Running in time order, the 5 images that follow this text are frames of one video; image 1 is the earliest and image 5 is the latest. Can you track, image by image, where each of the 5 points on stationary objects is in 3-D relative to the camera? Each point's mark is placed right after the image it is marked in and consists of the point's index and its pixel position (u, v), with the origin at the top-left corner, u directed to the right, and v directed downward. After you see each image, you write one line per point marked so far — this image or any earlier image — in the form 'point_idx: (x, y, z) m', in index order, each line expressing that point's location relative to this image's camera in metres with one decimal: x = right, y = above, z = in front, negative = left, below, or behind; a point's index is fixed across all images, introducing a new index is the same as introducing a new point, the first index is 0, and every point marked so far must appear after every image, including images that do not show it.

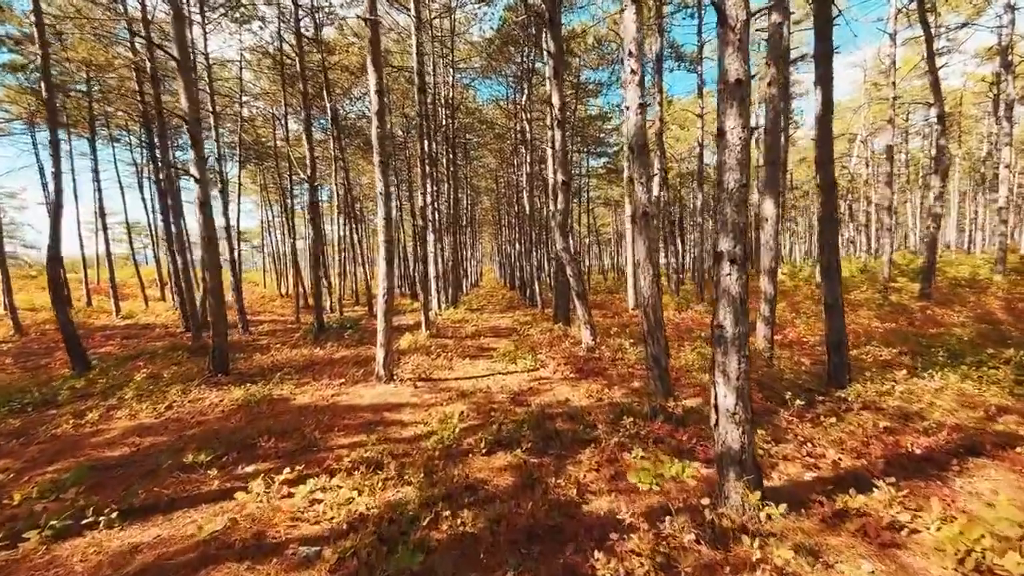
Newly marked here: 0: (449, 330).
0: (-2.1, -1.5, +15.5) m
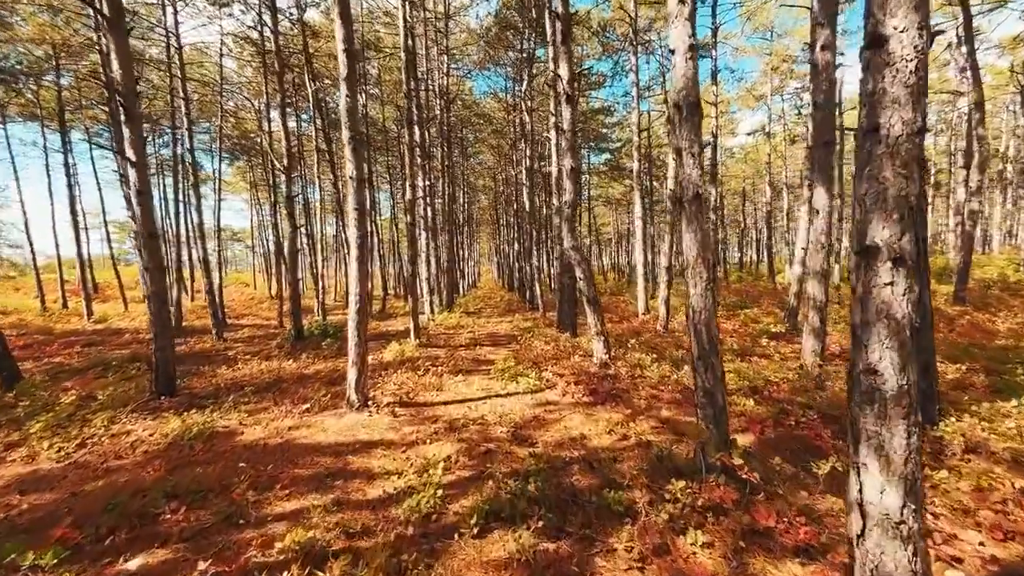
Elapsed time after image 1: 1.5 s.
0: (-2.2, -1.6, +13.9) m
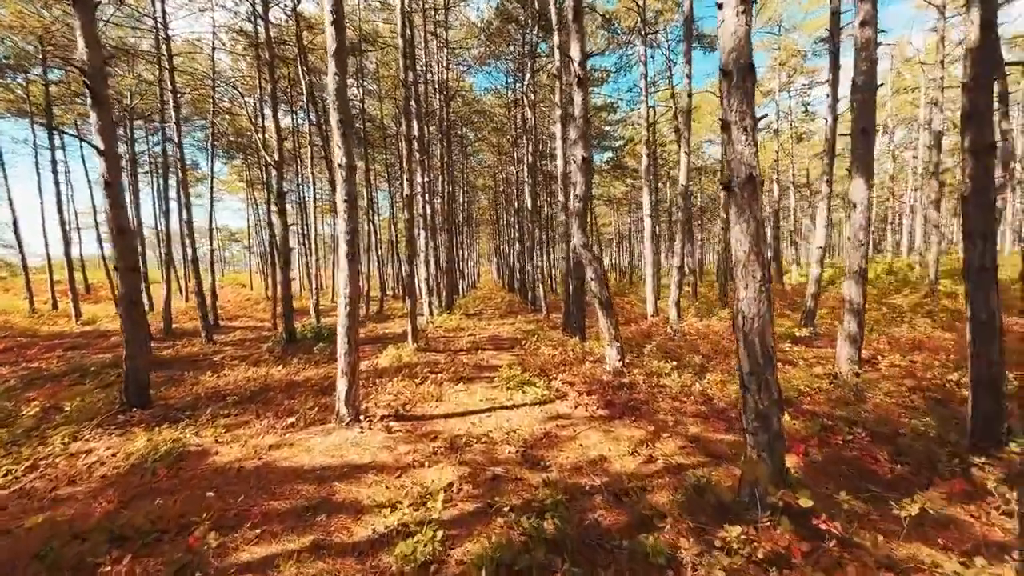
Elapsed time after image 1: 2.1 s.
0: (-2.1, -1.6, +13.2) m
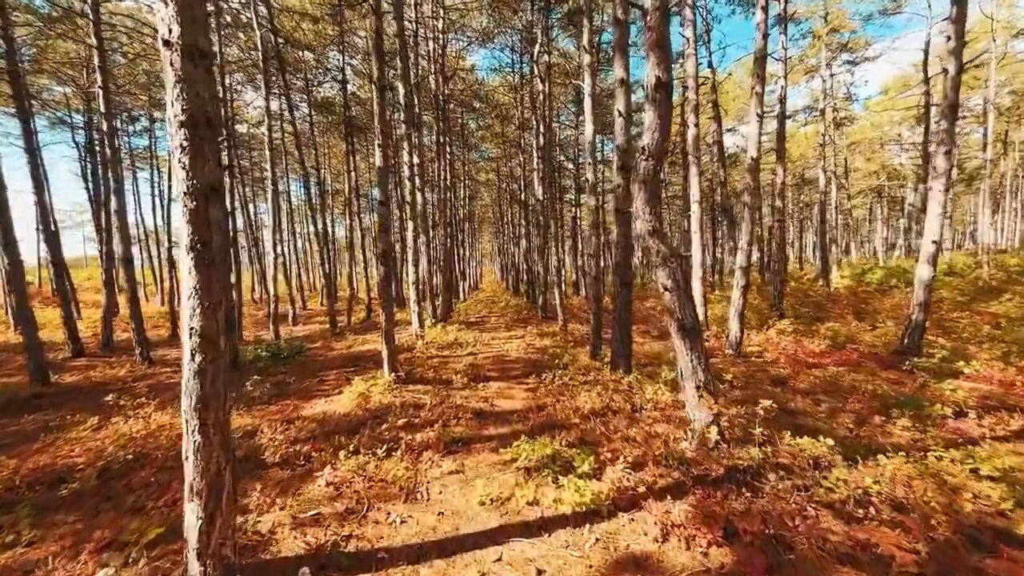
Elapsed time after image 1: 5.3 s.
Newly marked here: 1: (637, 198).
0: (-1.8, -1.8, +9.9) m
1: (+1.4, +1.1, +5.3) m
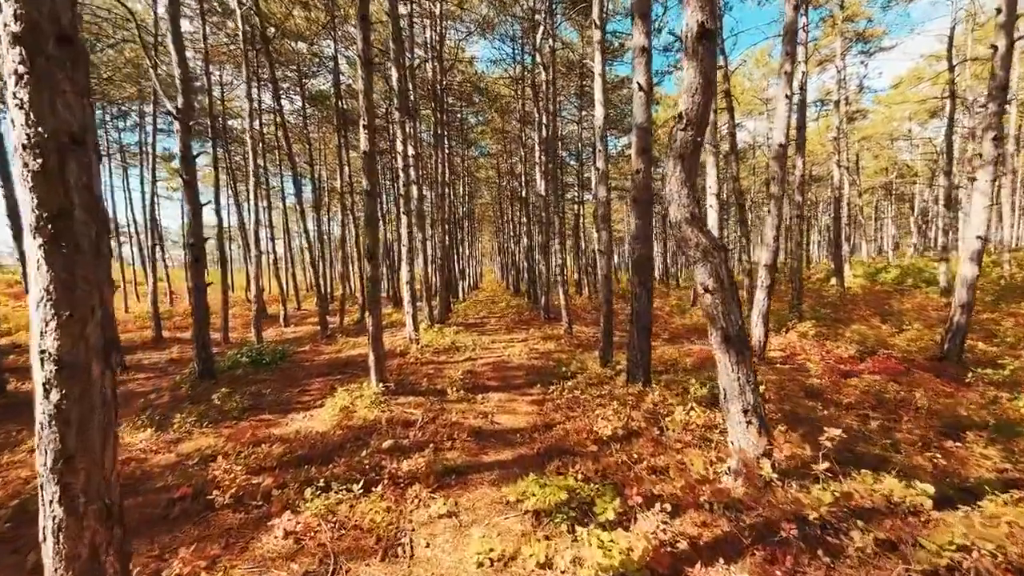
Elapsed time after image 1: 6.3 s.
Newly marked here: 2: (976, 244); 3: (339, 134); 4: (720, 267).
0: (-1.8, -1.7, +8.9) m
1: (+1.5, +1.1, +4.3) m
2: (+9.7, +0.9, +9.5) m
3: (-7.5, +6.8, +19.7) m
4: (+1.9, +0.2, +4.2) m
